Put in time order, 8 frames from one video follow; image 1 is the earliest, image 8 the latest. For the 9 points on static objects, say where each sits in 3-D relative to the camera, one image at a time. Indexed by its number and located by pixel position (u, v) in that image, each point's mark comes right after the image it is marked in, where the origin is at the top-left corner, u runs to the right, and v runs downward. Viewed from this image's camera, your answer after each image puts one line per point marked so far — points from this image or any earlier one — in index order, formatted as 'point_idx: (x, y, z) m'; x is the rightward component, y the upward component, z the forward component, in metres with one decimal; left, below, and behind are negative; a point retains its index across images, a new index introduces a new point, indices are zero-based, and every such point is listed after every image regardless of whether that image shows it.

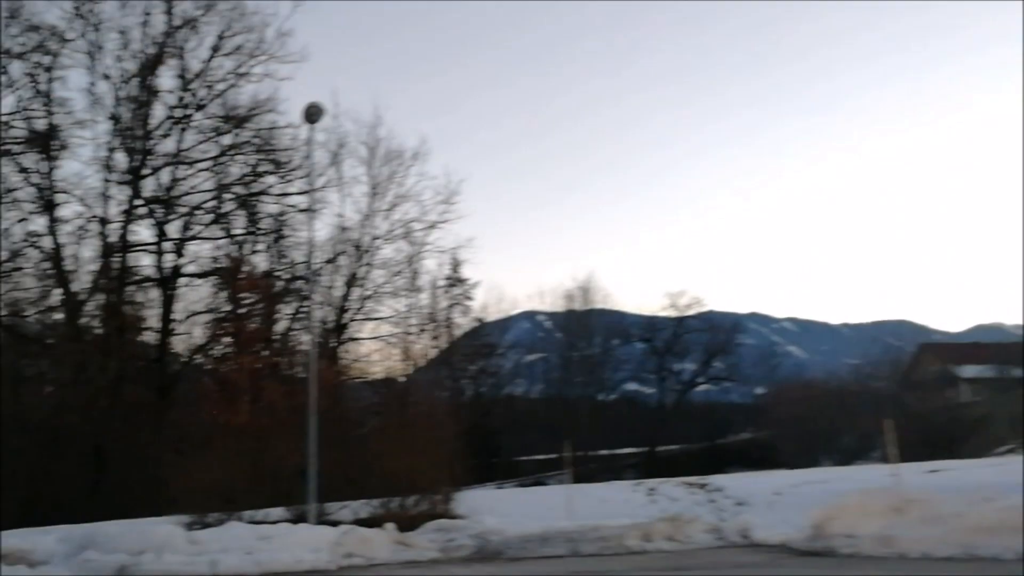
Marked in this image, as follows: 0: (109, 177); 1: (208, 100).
0: (-7.3, +2.0, +17.9) m
1: (-5.3, +3.3, +17.3) m
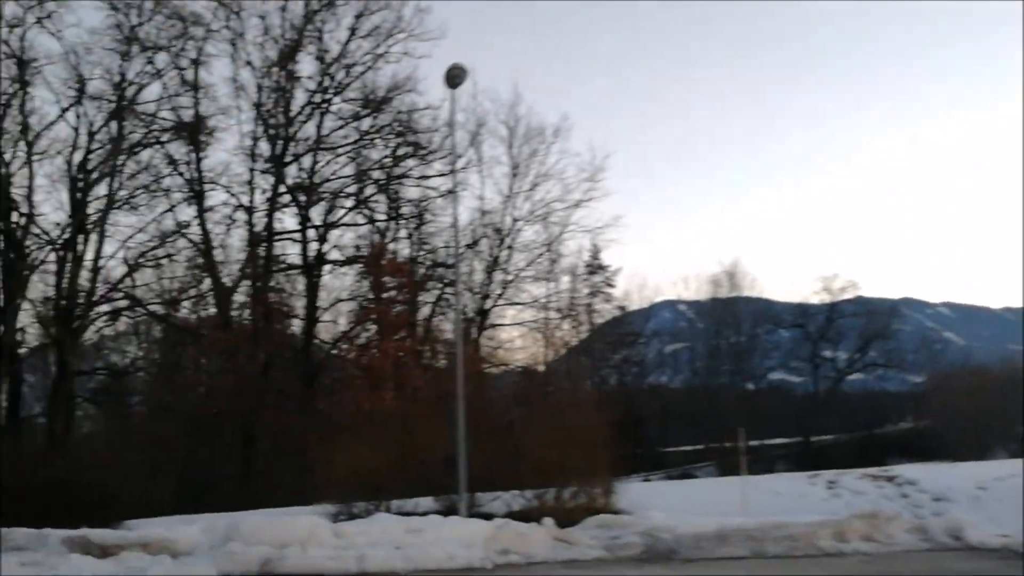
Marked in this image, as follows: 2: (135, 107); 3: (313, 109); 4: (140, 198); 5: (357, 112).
0: (-4.7, +2.2, +17.9) m
1: (-2.9, +3.5, +17.0) m
2: (-5.8, +2.8, +15.3) m
3: (-3.4, +3.1, +17.0) m
4: (-5.9, +1.4, +15.6) m
5: (-2.7, +3.1, +17.2) m
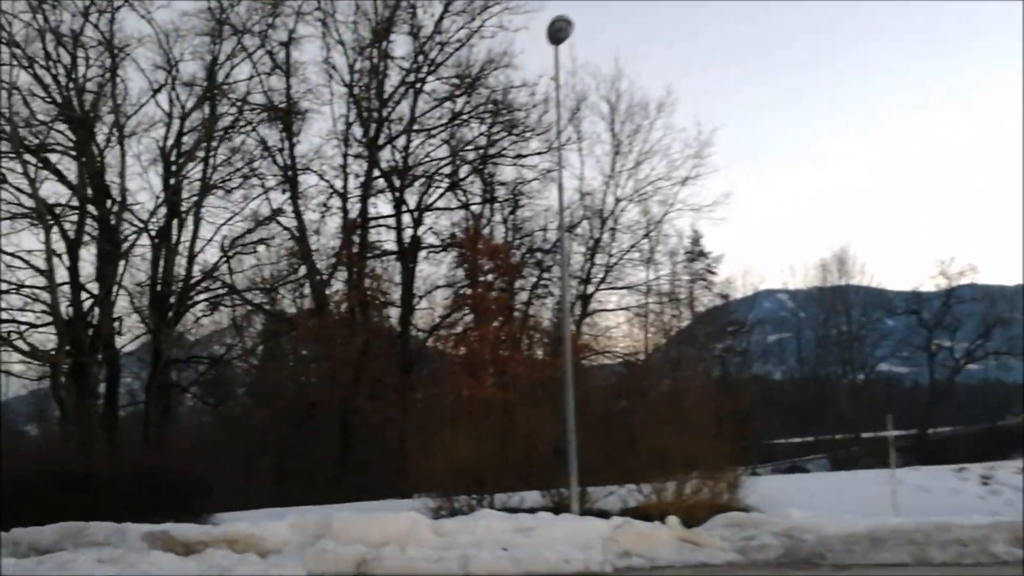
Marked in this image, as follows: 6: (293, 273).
0: (-2.9, +2.4, +17.5) m
1: (-1.2, +3.7, +16.4) m
2: (-4.3, +3.0, +15.0) m
3: (-1.8, +3.3, +16.5) m
4: (-4.3, +1.6, +15.3) m
5: (-1.0, +3.3, +16.6) m
6: (-3.9, +0.2, +17.8) m
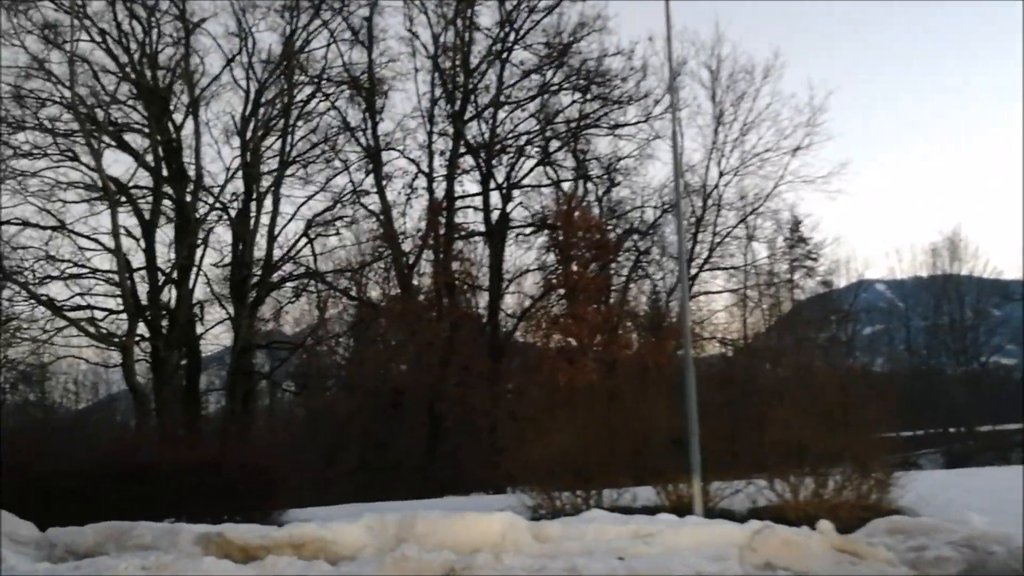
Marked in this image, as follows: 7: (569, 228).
0: (-1.4, +2.7, +16.6) m
1: (+0.3, +4.0, +15.4) m
2: (-3.0, +3.2, +14.3) m
3: (-0.3, +3.6, +15.5) m
4: (-2.9, +1.8, +14.6) m
5: (+0.5, +3.6, +15.6) m
6: (-2.3, +0.4, +17.1) m
7: (+1.0, +1.0, +17.1) m
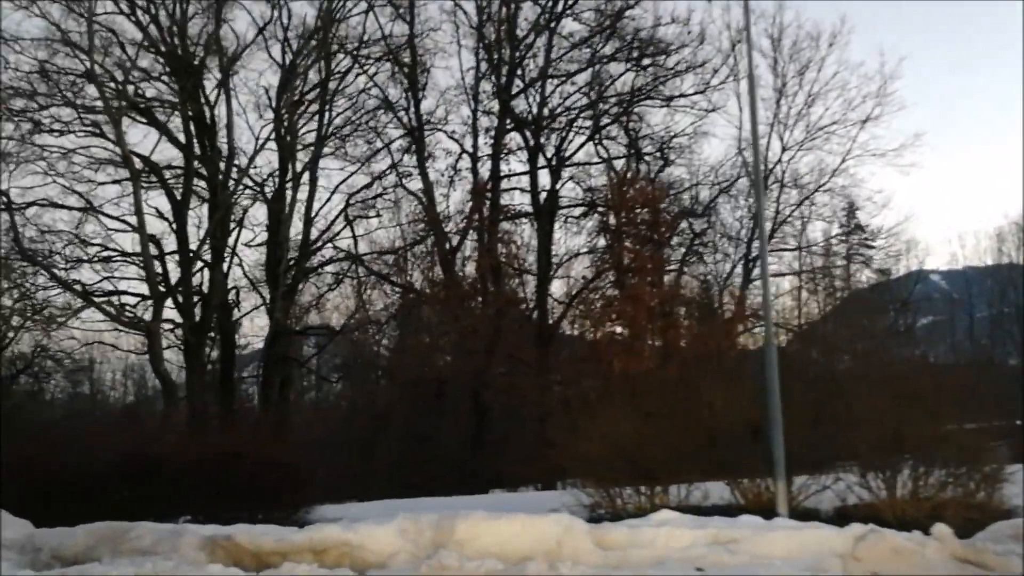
0: (-0.6, +2.9, +15.9) m
1: (+1.0, +4.3, +14.6) m
2: (-2.3, +3.4, +13.6) m
3: (+0.4, +3.8, +14.7) m
4: (-2.2, +2.1, +13.9) m
5: (+1.2, +3.8, +14.8) m
6: (-1.5, +0.7, +16.4) m
7: (+1.8, +1.3, +16.3) m
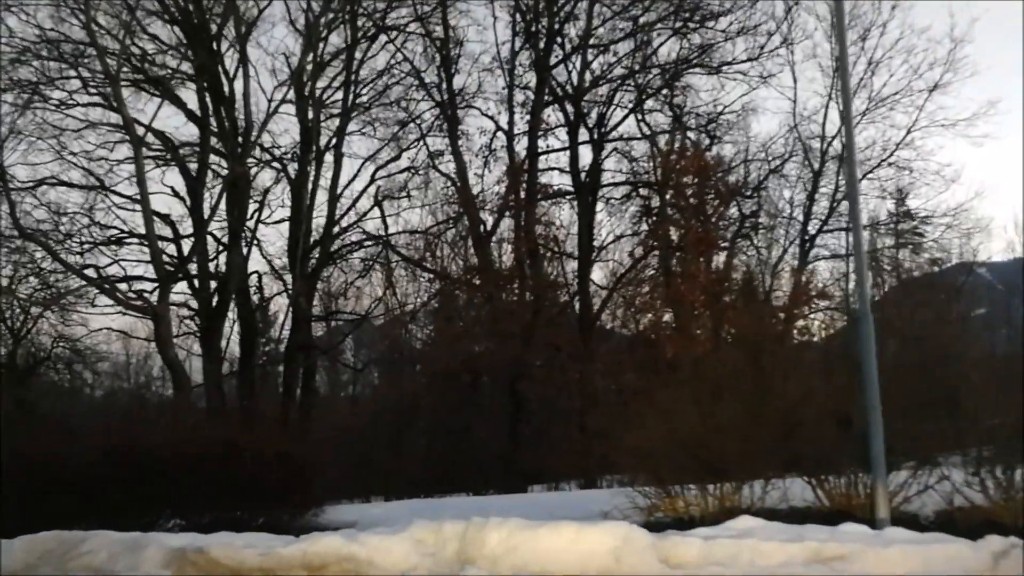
0: (0.0, +3.1, +15.0) m
1: (+1.5, +4.5, +13.6) m
2: (-1.8, +3.6, +12.8) m
3: (+0.9, +4.1, +13.8) m
4: (-1.7, +2.3, +13.1) m
5: (+1.7, +4.1, +13.8) m
6: (-0.9, +0.9, +15.5) m
7: (+2.4, +1.5, +15.3) m
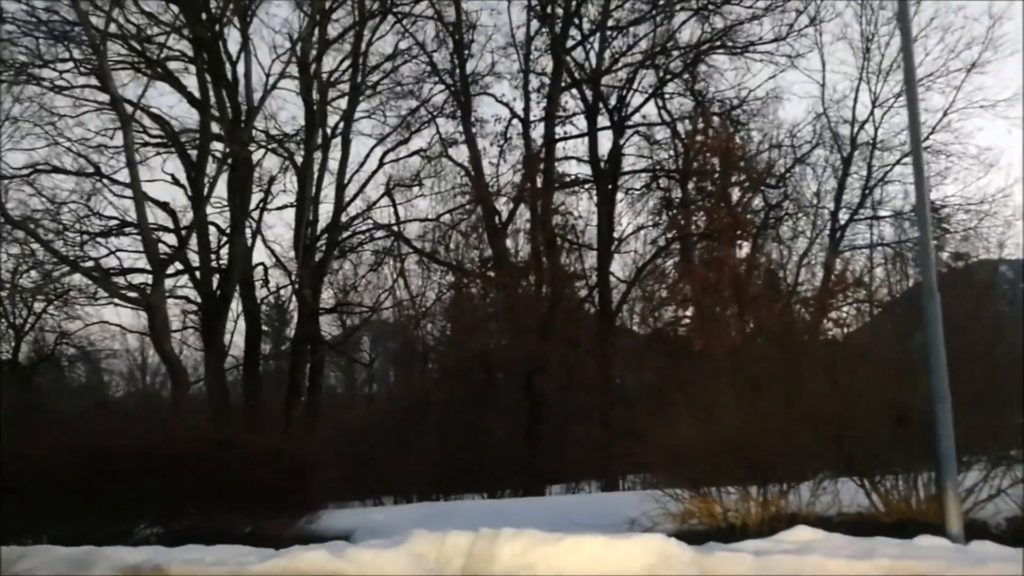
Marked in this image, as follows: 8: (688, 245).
0: (+0.2, +3.2, +14.4) m
1: (+1.7, +4.6, +13.1) m
2: (-1.6, +3.7, +12.3) m
3: (+1.1, +4.2, +13.2) m
4: (-1.5, +2.4, +12.6) m
5: (+1.9, +4.2, +13.2) m
6: (-0.7, +1.0, +15.0) m
7: (+2.6, +1.6, +14.7) m
8: (+2.5, +0.6, +14.3) m
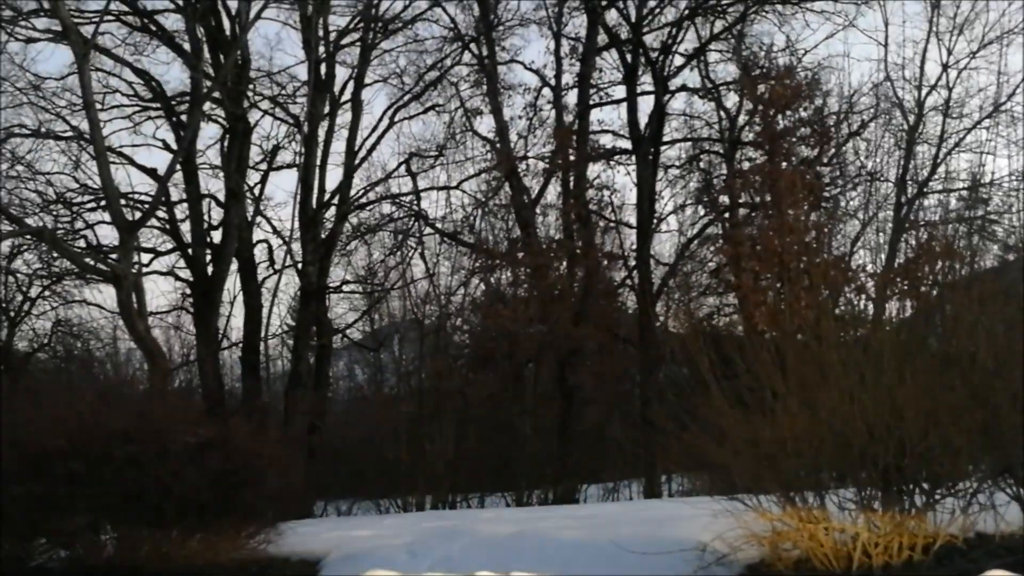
0: (+0.6, +3.5, +13.2) m
1: (+2.0, +4.8, +11.8) m
2: (-1.3, +4.0, +11.1) m
3: (+1.5, +4.4, +12.0) m
4: (-1.2, +2.6, +11.4) m
5: (+2.3, +4.4, +11.9) m
6: (-0.2, +1.2, +13.8) m
7: (+3.0, +1.9, +13.4) m
8: (+2.9, +0.8, +13.0) m
